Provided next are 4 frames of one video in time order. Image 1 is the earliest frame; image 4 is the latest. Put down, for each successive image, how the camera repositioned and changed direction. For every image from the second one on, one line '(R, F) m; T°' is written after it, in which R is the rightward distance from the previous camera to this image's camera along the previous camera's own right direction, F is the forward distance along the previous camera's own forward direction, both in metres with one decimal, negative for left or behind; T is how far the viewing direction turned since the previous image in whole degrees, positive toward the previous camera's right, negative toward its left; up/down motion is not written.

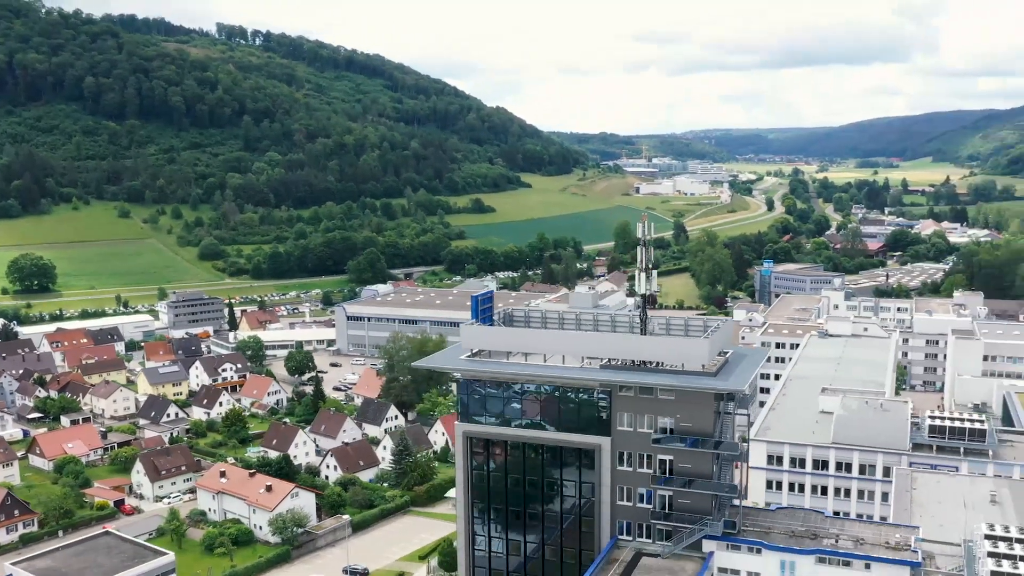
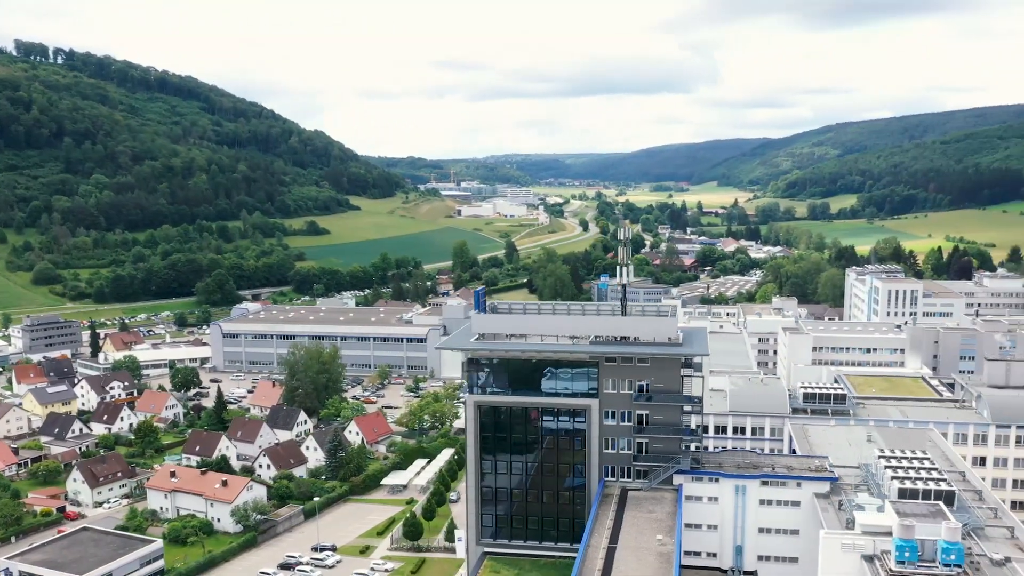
(-5.0, -4.4) m; +11°
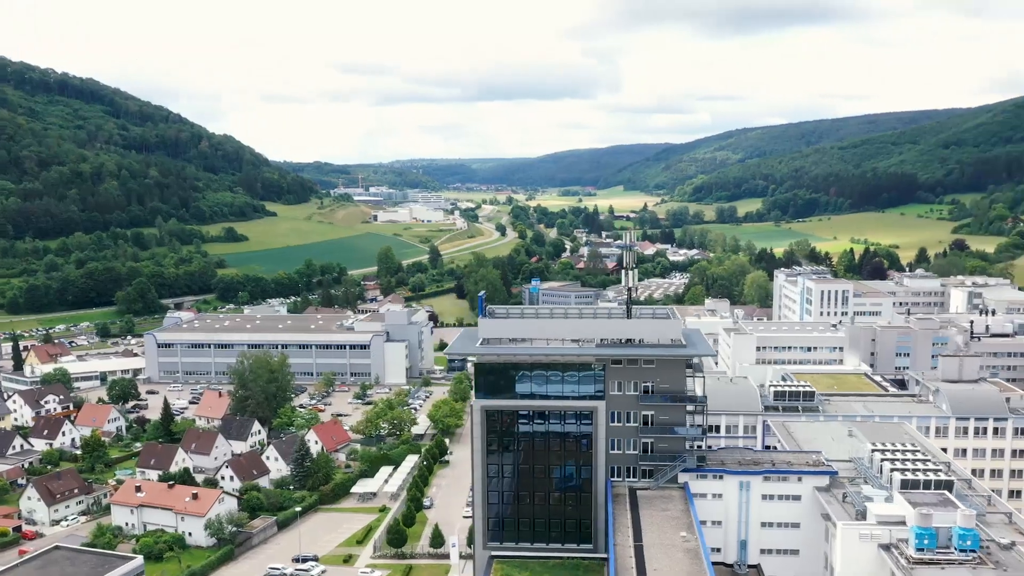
(-2.6, -0.1) m; +5°
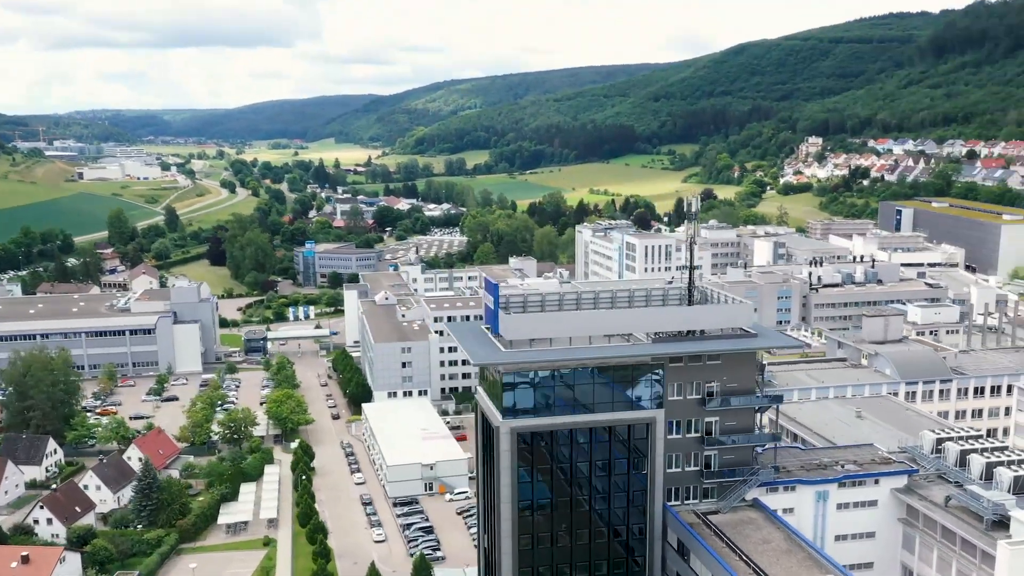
(-6.4, +6.9) m; +17°
